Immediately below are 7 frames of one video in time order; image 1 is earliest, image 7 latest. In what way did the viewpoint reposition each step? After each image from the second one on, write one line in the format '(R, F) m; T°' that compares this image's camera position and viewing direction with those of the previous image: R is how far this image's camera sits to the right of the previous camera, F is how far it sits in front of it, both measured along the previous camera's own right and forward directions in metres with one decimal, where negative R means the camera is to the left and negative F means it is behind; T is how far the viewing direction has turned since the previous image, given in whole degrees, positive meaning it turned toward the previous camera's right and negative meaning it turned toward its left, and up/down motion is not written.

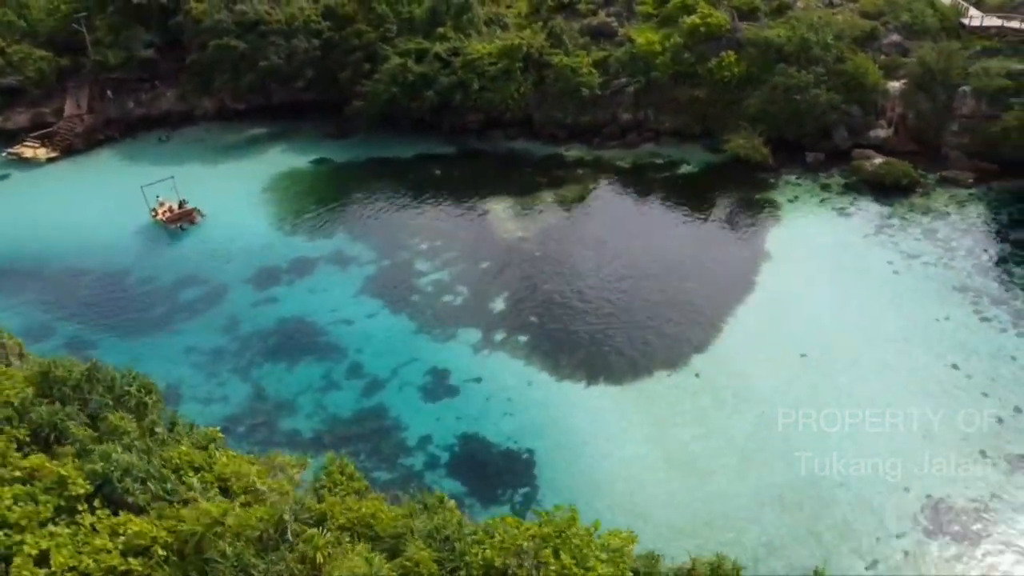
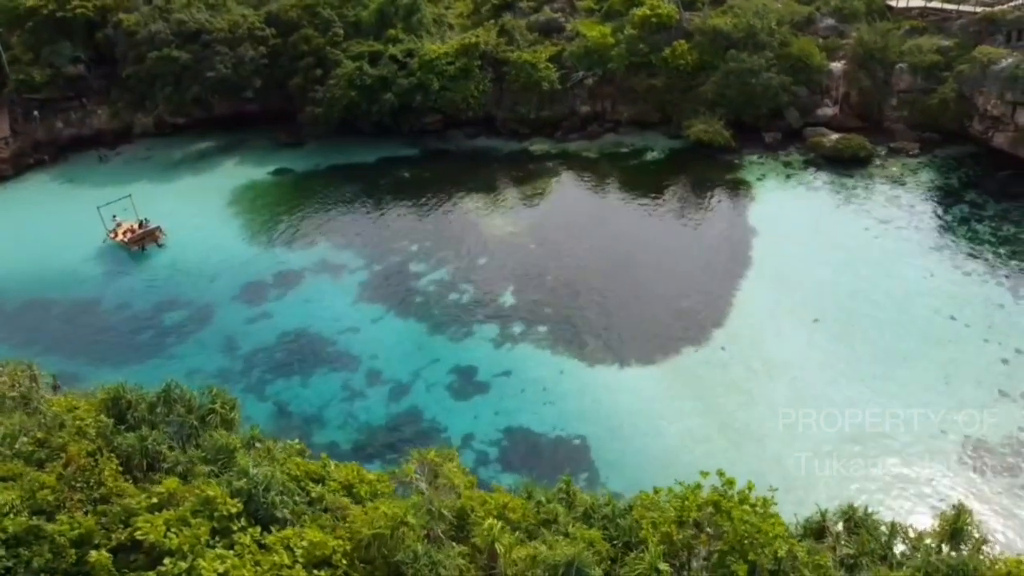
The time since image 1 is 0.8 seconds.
(-5.0, +0.2) m; +8°
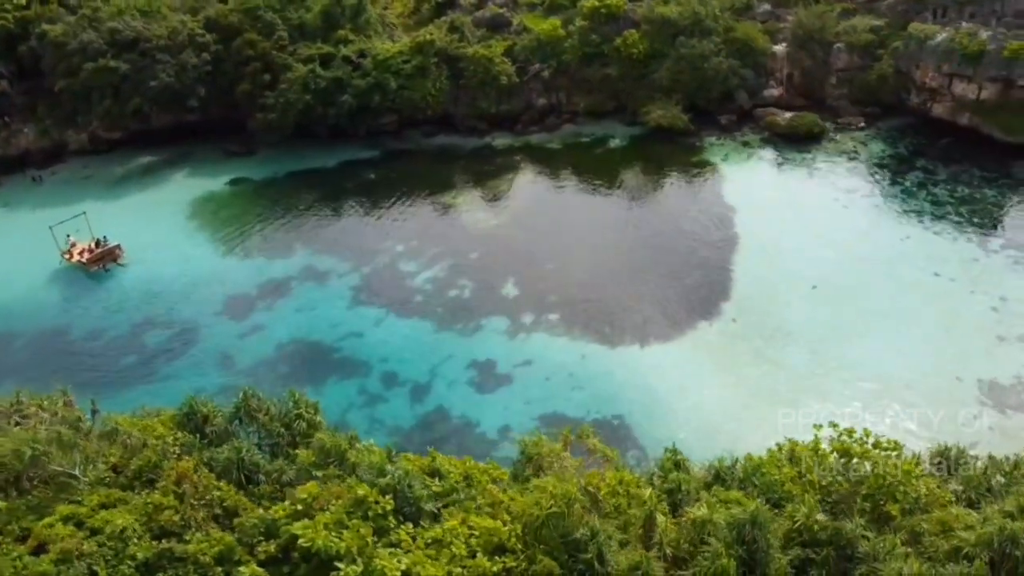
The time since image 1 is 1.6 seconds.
(-4.6, +0.4) m; +8°
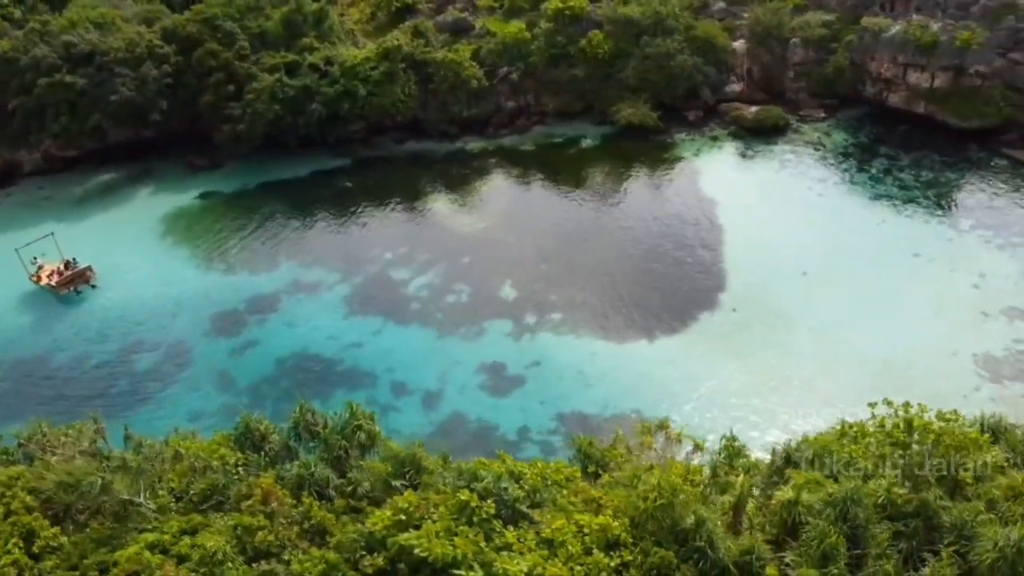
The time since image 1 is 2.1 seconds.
(-2.9, +0.1) m; +5°
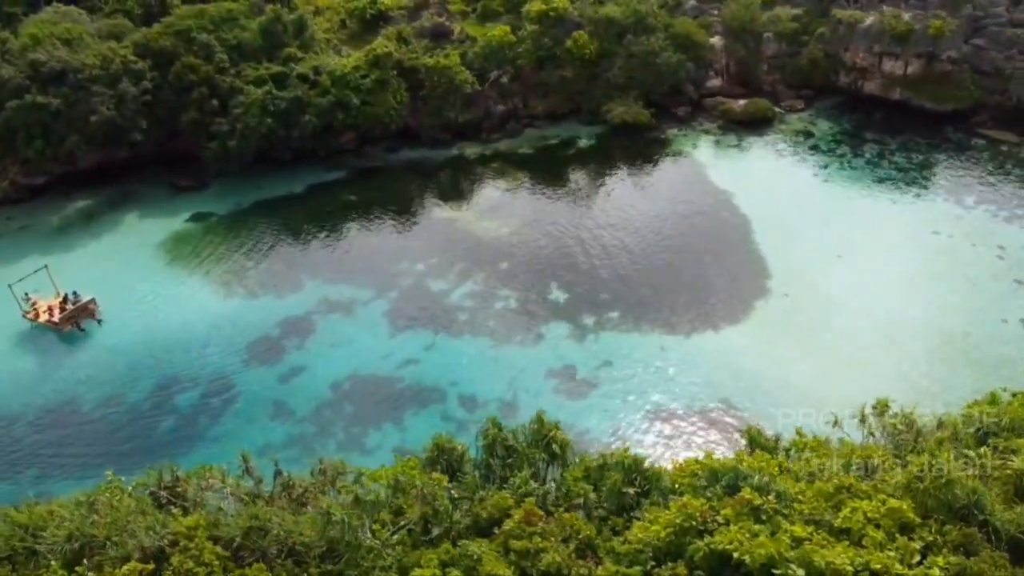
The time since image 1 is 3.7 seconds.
(-6.5, +0.9) m; +8°
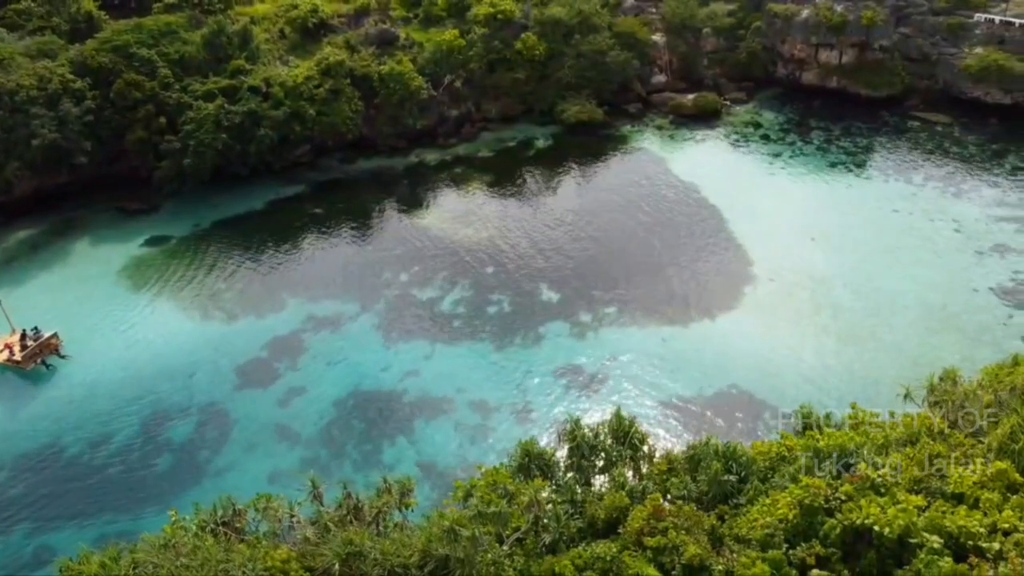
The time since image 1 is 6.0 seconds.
(-3.7, +0.4) m; +7°
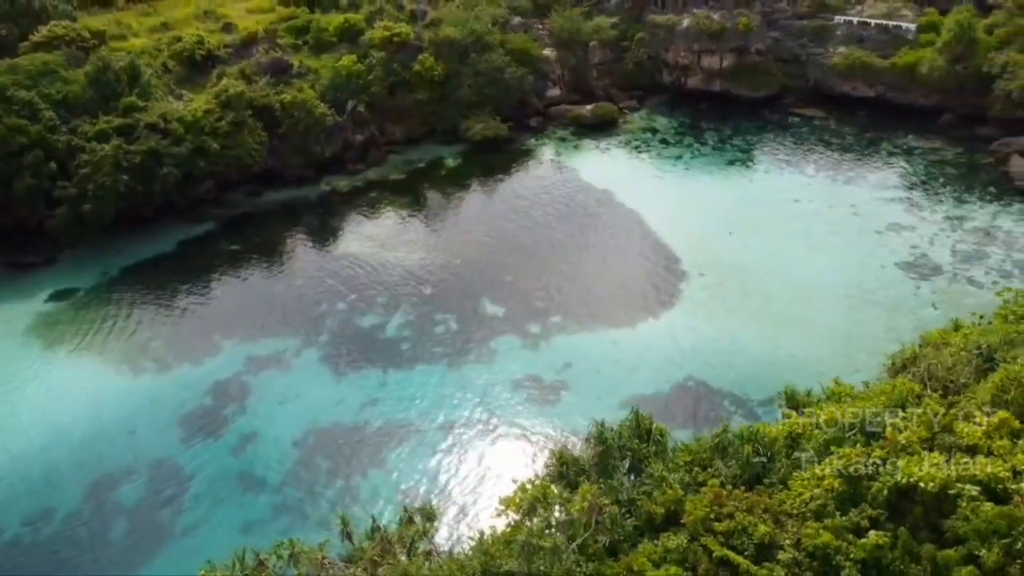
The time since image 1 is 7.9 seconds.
(-3.3, +0.1) m; +9°
